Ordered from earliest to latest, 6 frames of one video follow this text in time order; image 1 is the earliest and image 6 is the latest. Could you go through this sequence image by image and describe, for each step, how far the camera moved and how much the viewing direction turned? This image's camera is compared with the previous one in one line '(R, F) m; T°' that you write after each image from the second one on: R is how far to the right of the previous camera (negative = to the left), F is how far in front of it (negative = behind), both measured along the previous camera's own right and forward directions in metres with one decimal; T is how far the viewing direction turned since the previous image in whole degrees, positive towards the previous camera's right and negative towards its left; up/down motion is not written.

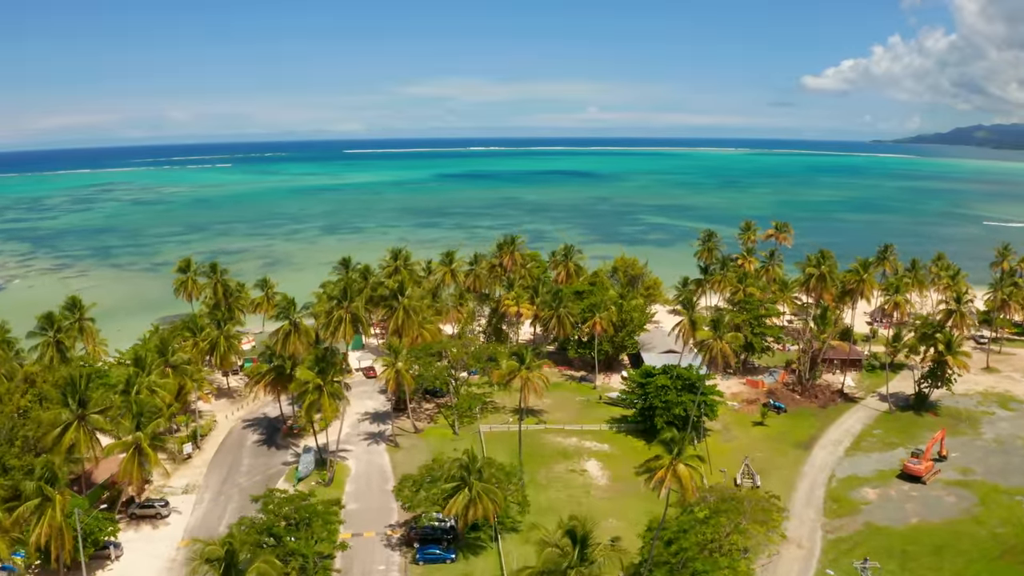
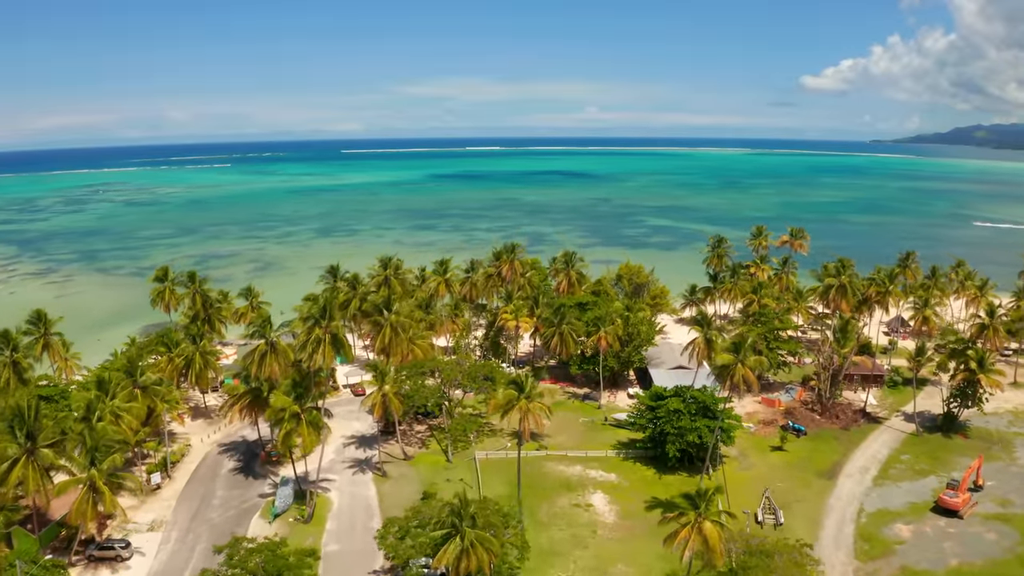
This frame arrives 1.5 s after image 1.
(+0.1, +3.9) m; 0°
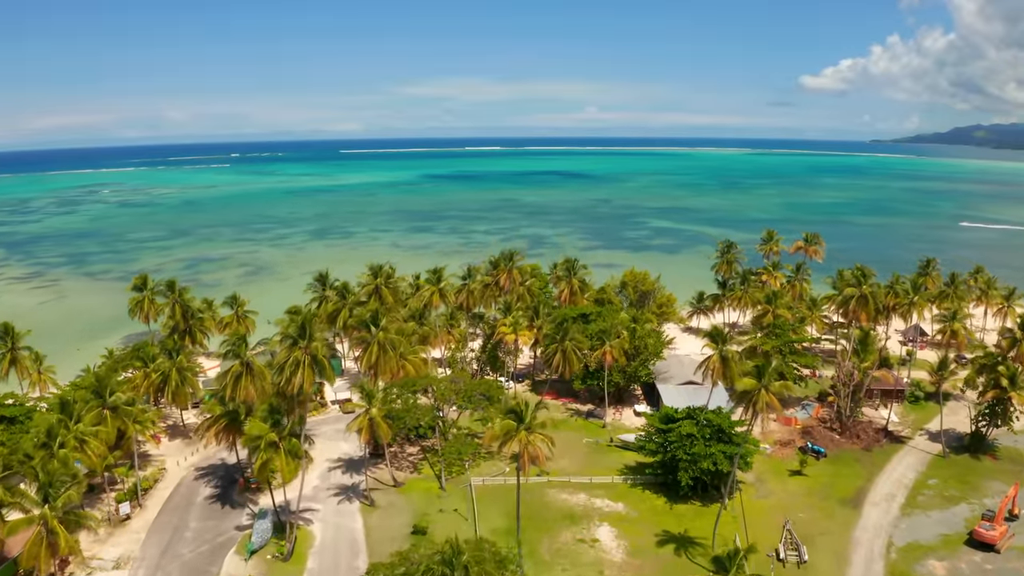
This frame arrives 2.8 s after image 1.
(+0.1, +3.3) m; 0°
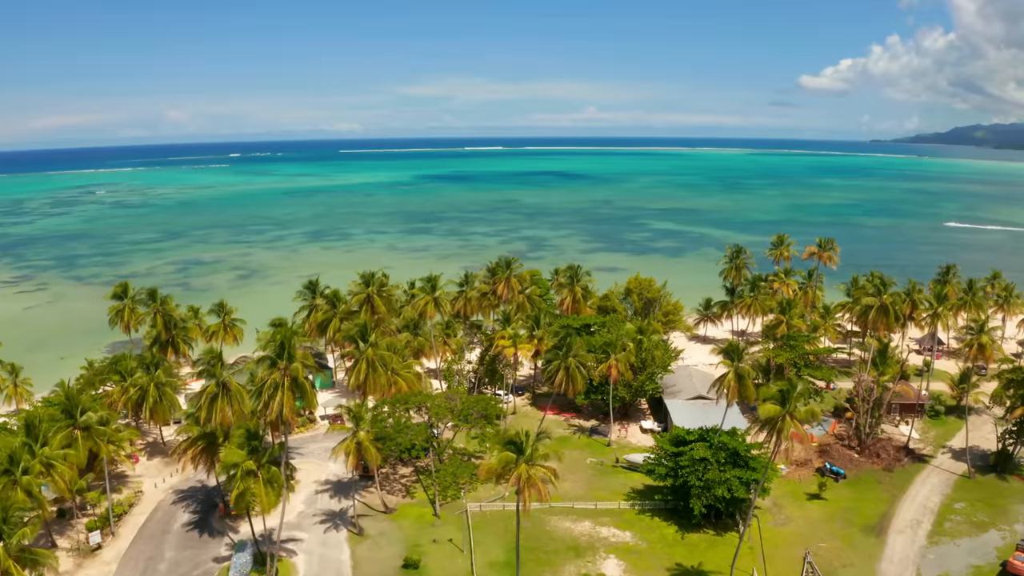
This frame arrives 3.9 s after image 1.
(0.0, +2.8) m; 0°
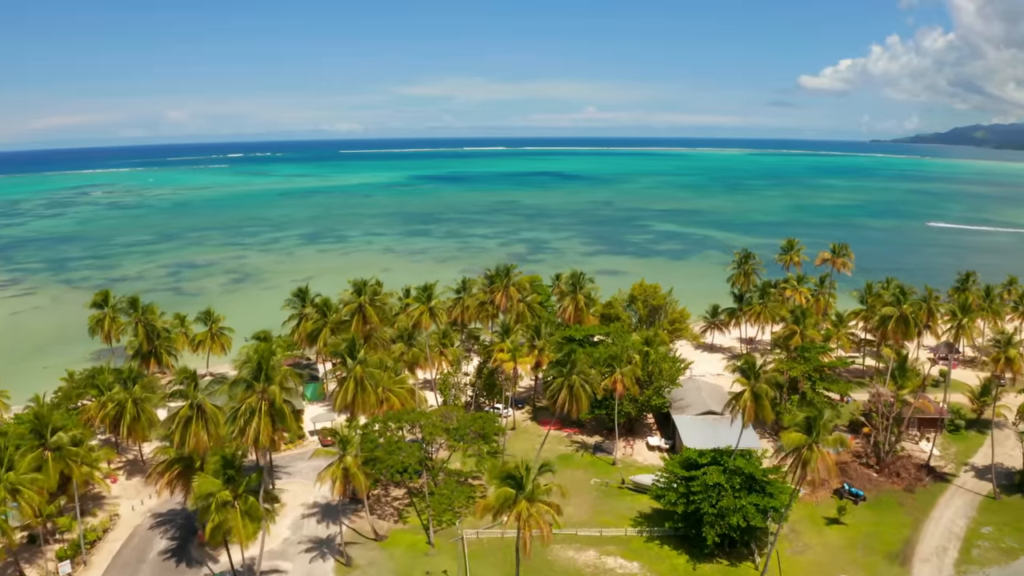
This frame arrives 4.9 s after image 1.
(0.0, +2.5) m; 0°
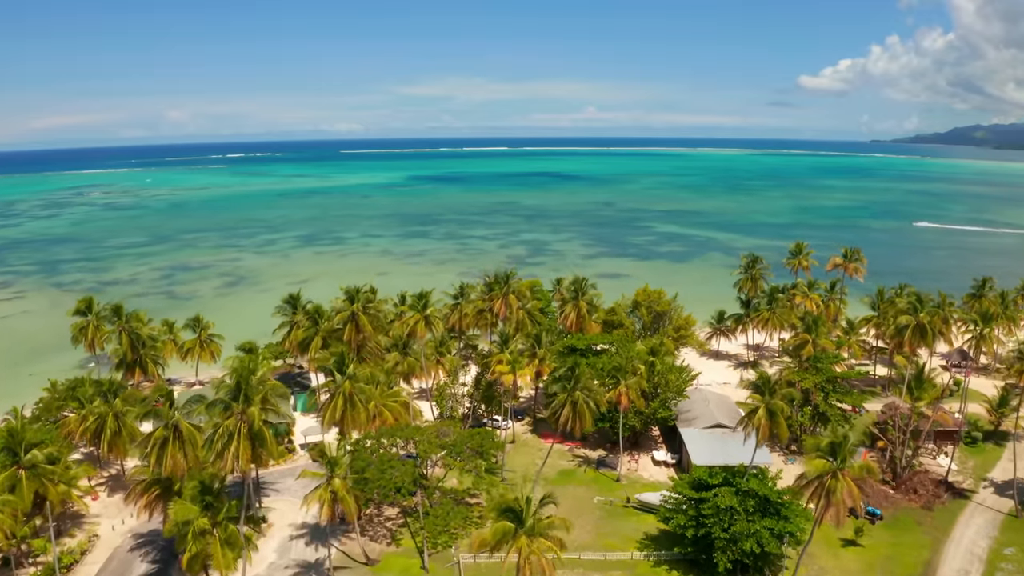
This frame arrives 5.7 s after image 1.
(0.0, +2.0) m; 0°
